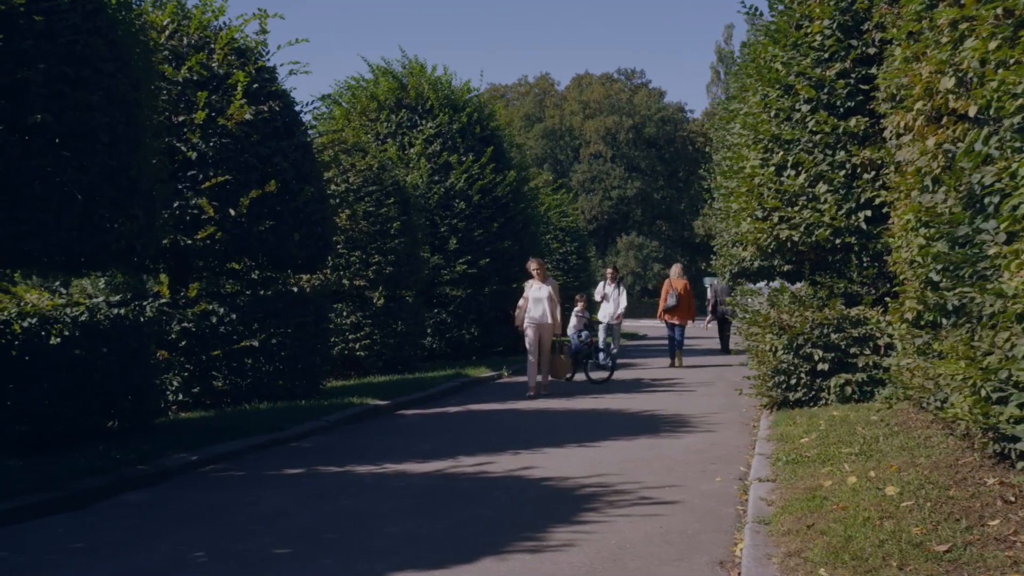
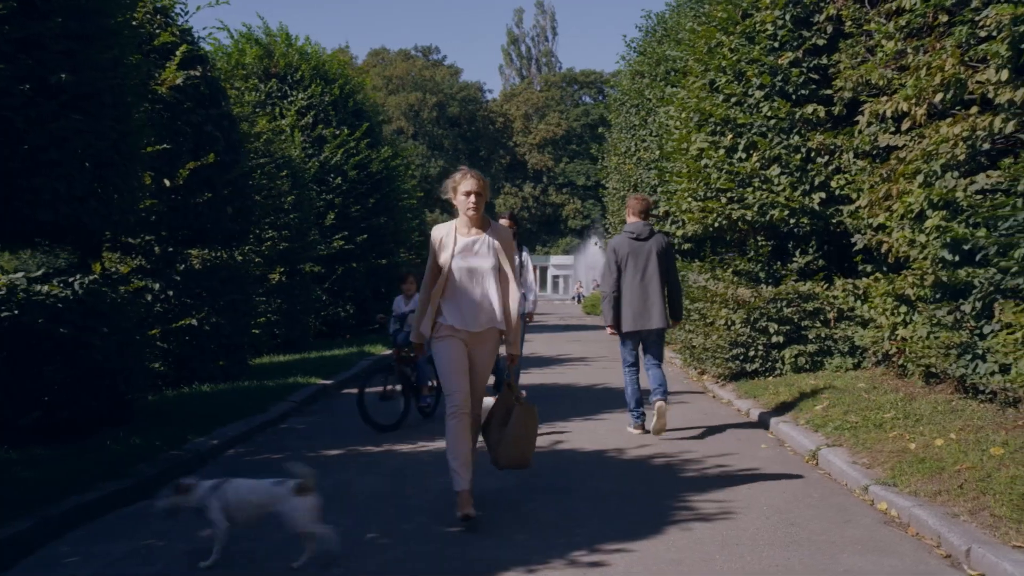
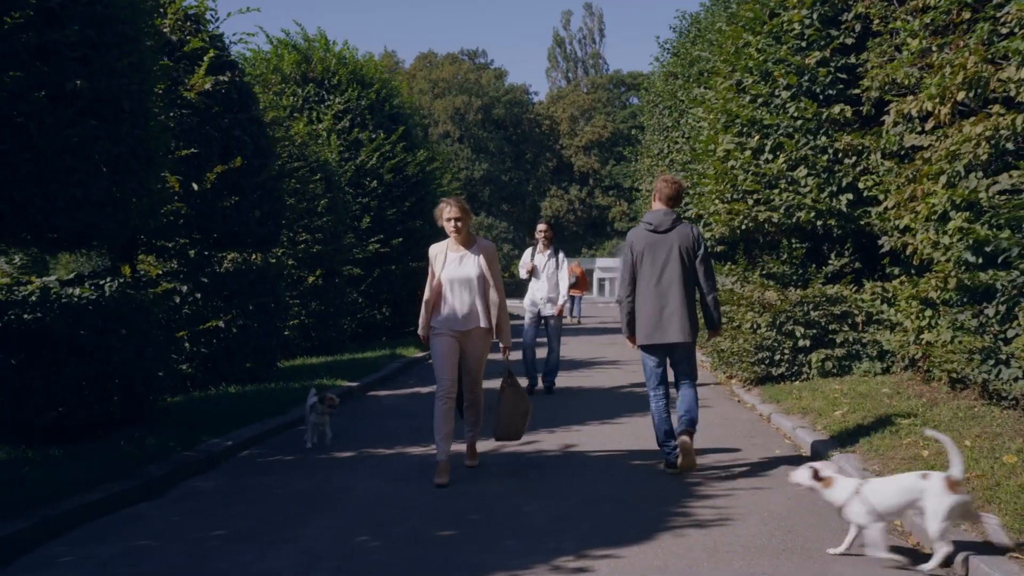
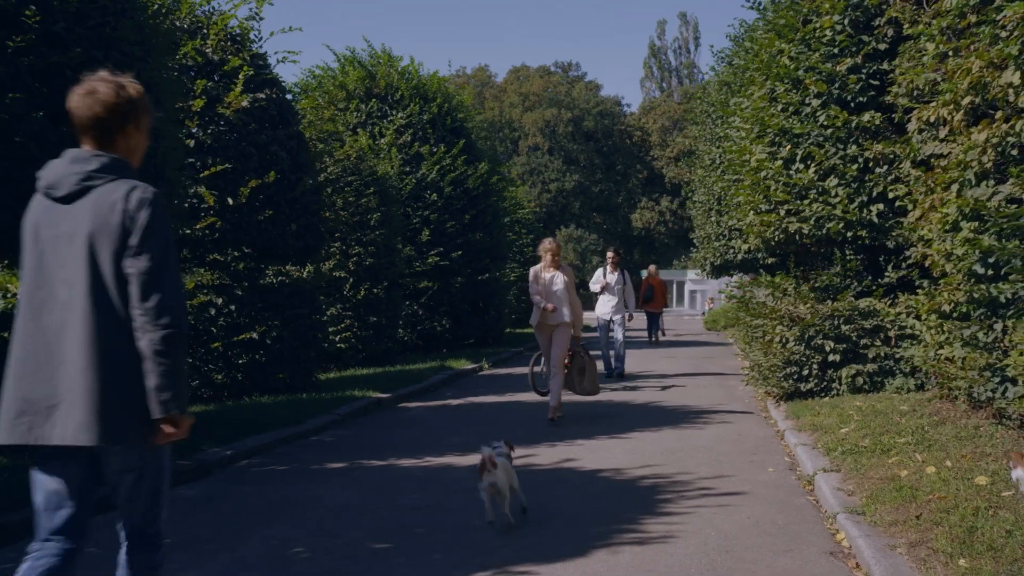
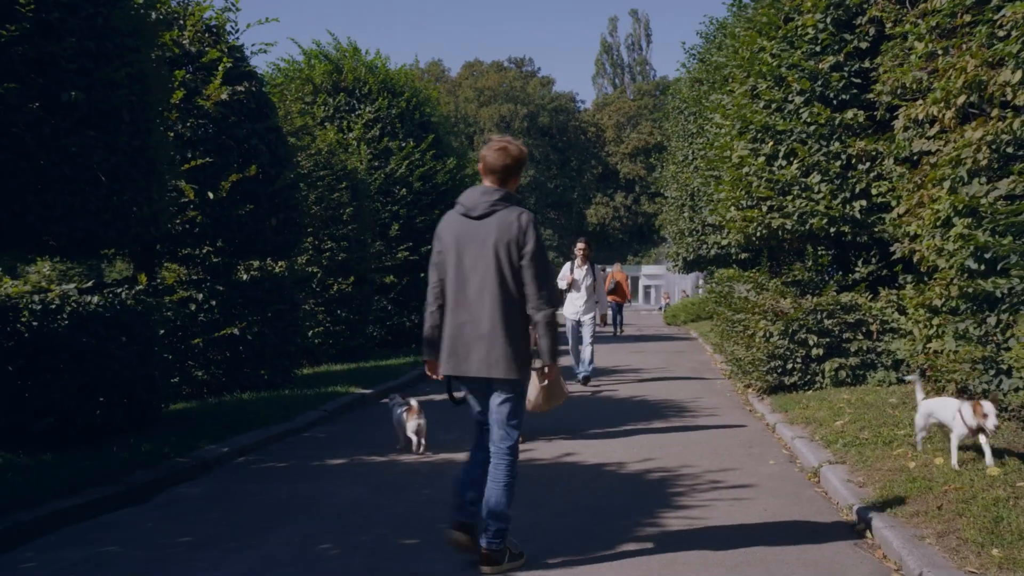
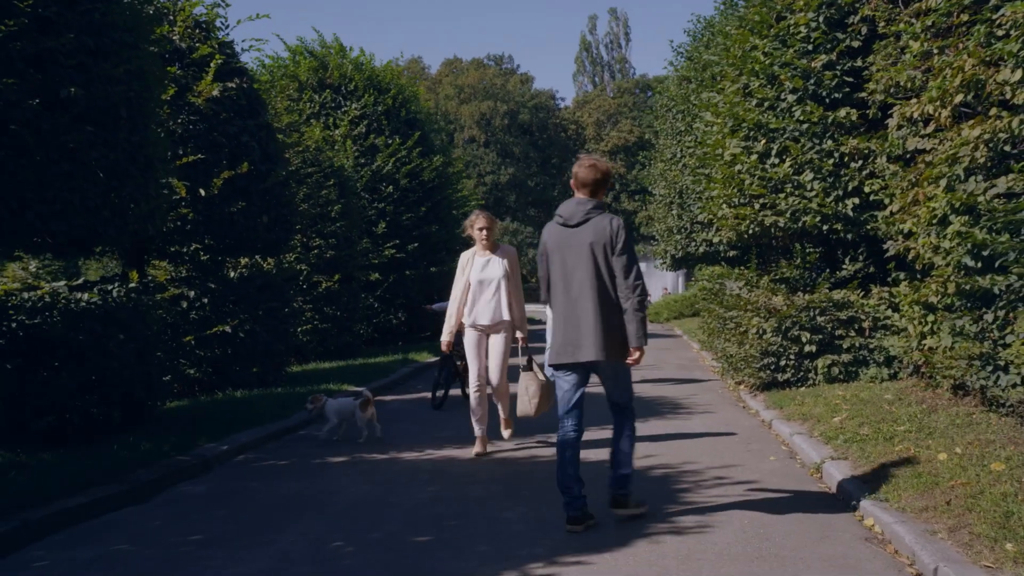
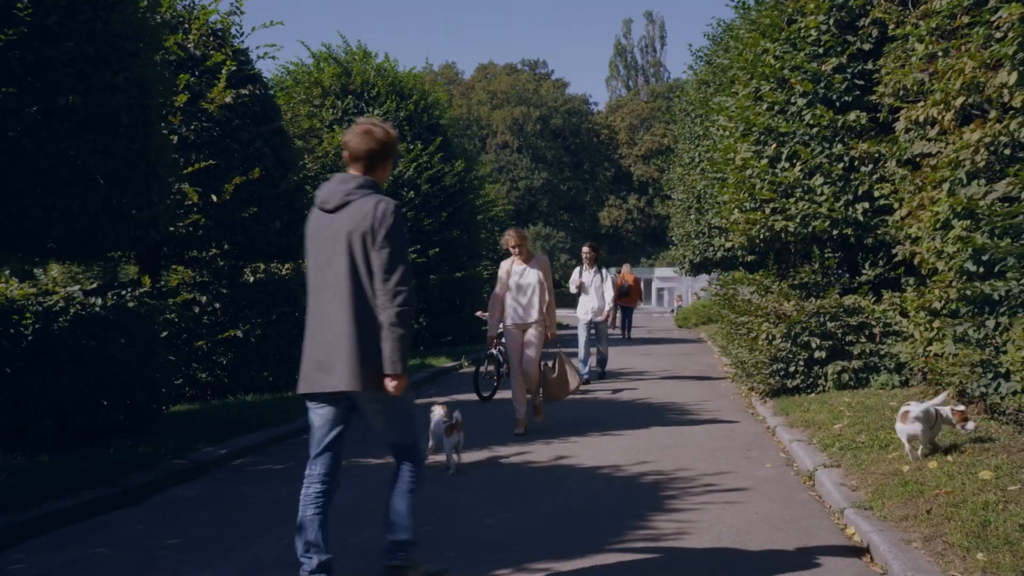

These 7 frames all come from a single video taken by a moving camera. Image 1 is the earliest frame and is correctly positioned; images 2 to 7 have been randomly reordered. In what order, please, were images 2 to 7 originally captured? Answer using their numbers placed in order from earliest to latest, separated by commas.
4, 7, 5, 6, 3, 2
